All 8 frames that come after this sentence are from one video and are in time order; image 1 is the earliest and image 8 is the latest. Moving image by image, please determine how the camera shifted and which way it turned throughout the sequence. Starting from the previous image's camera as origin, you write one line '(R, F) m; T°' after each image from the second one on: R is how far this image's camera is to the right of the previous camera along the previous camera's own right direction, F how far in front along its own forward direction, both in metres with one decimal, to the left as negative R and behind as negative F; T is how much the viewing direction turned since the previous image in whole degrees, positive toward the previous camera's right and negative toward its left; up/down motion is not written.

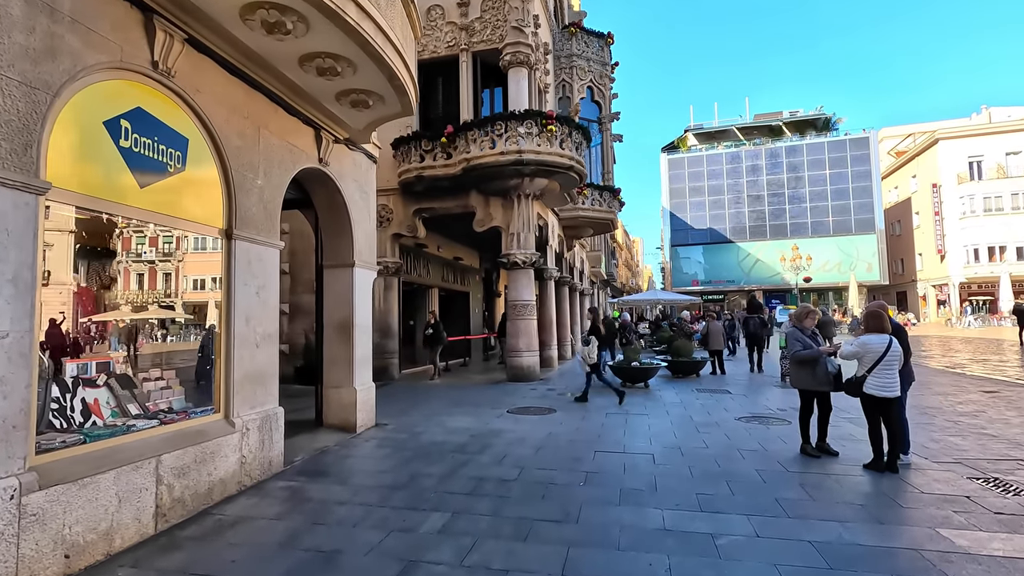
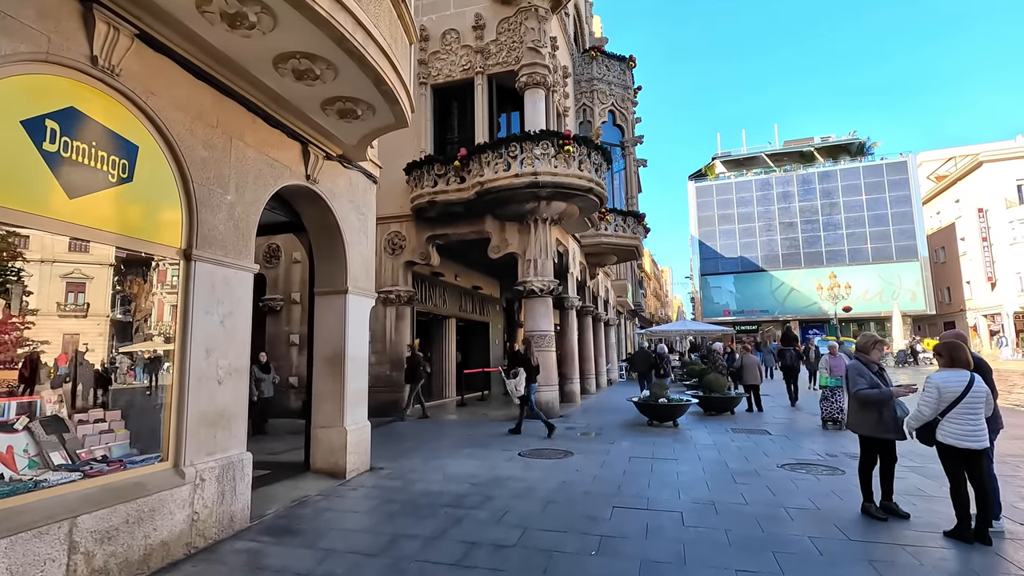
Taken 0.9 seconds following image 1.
(+0.2, +0.8) m; -3°
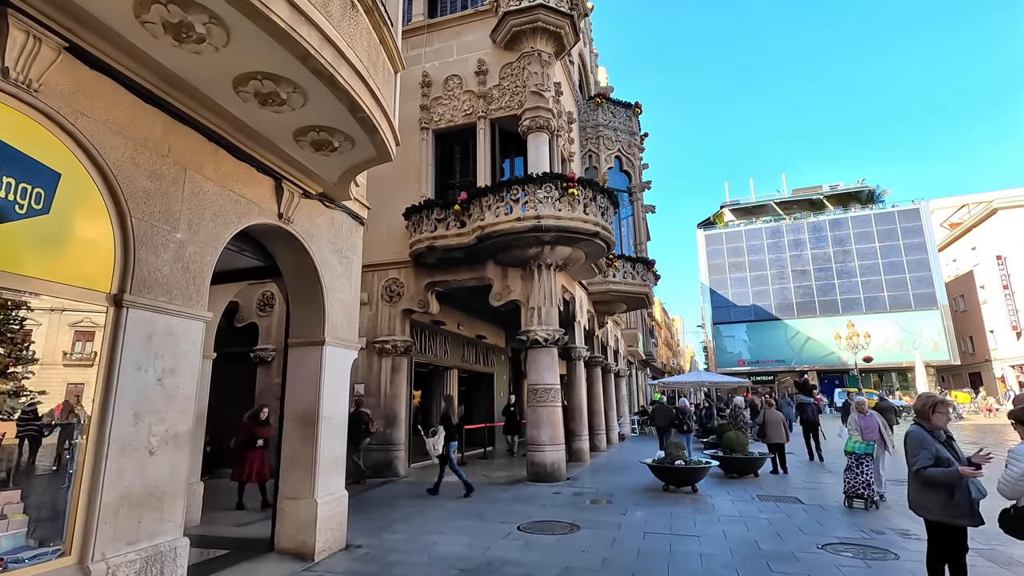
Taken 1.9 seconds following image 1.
(+0.2, +0.7) m; -1°
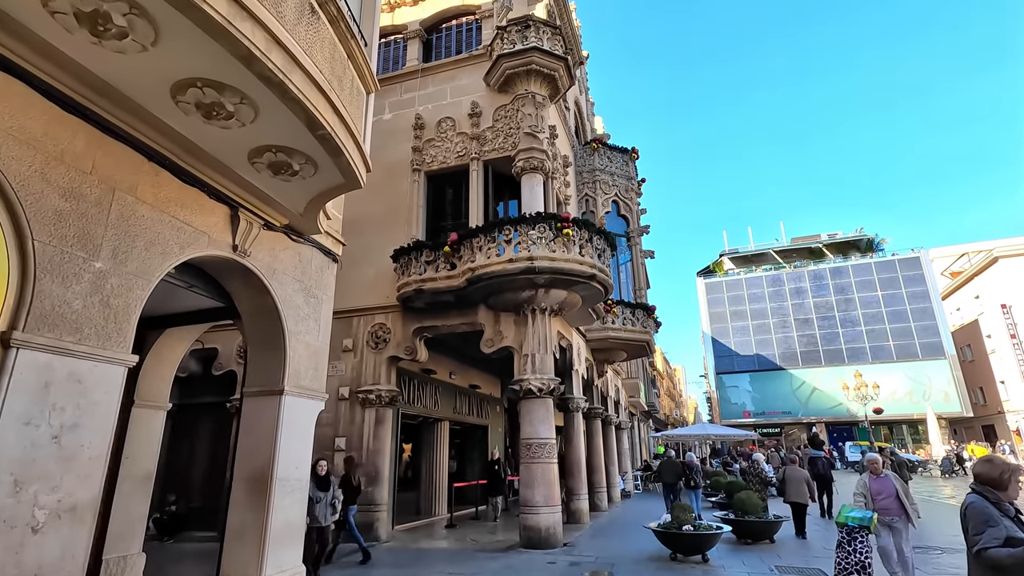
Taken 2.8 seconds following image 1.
(+0.2, +0.6) m; 0°
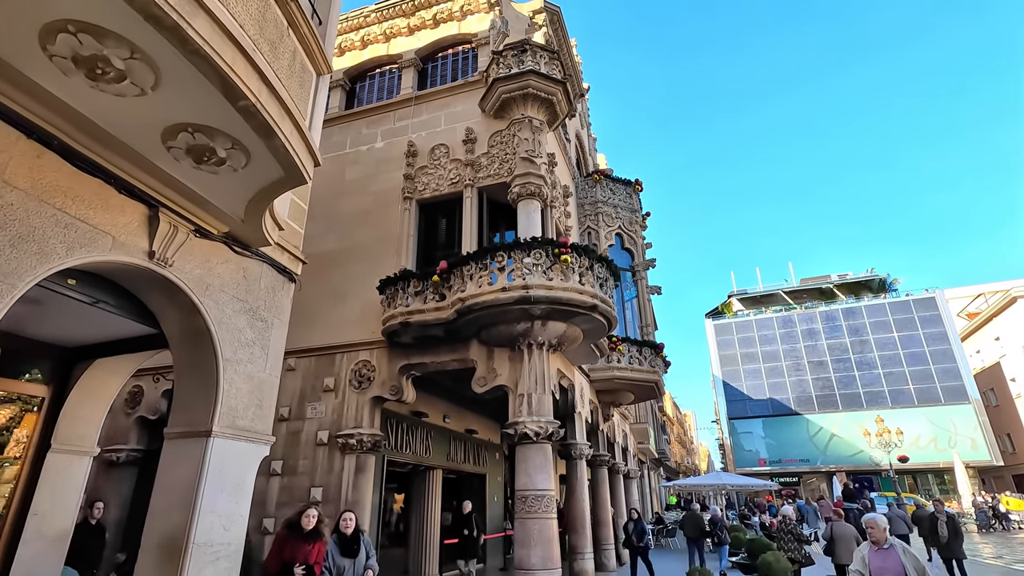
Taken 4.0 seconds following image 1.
(+0.2, +0.9) m; -1°
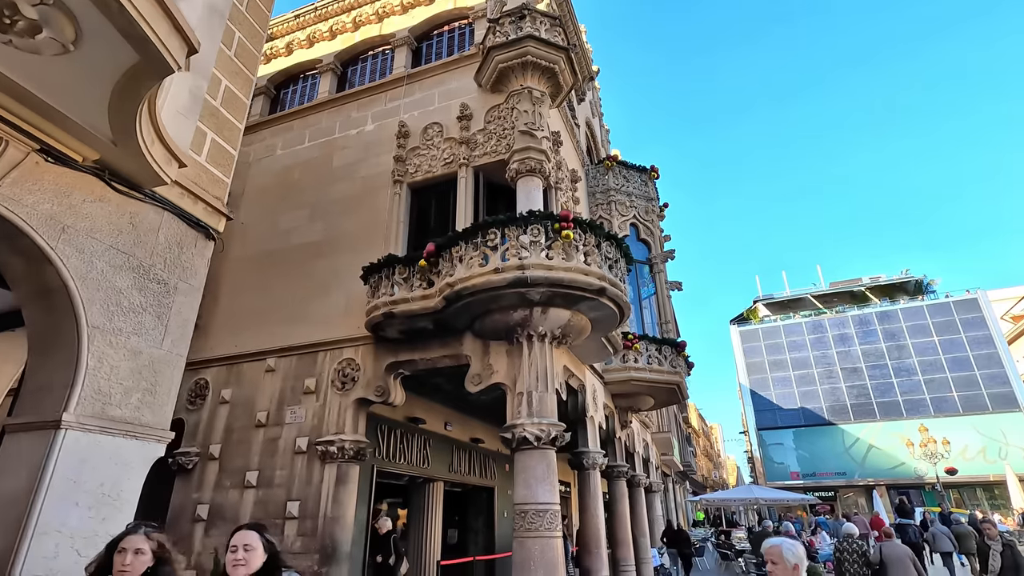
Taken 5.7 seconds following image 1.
(+0.4, +1.3) m; -2°
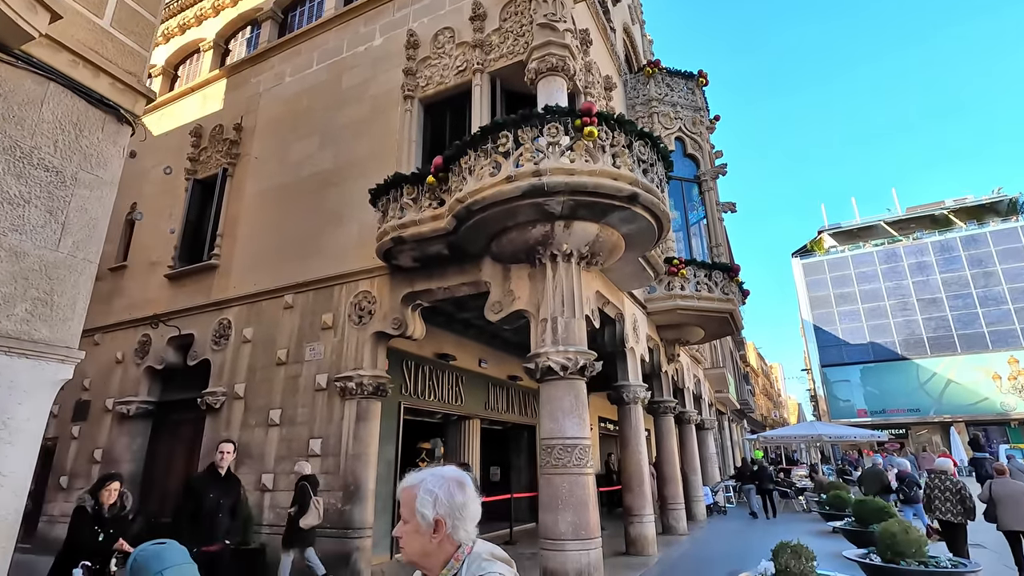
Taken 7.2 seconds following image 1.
(+0.4, +1.0) m; -6°
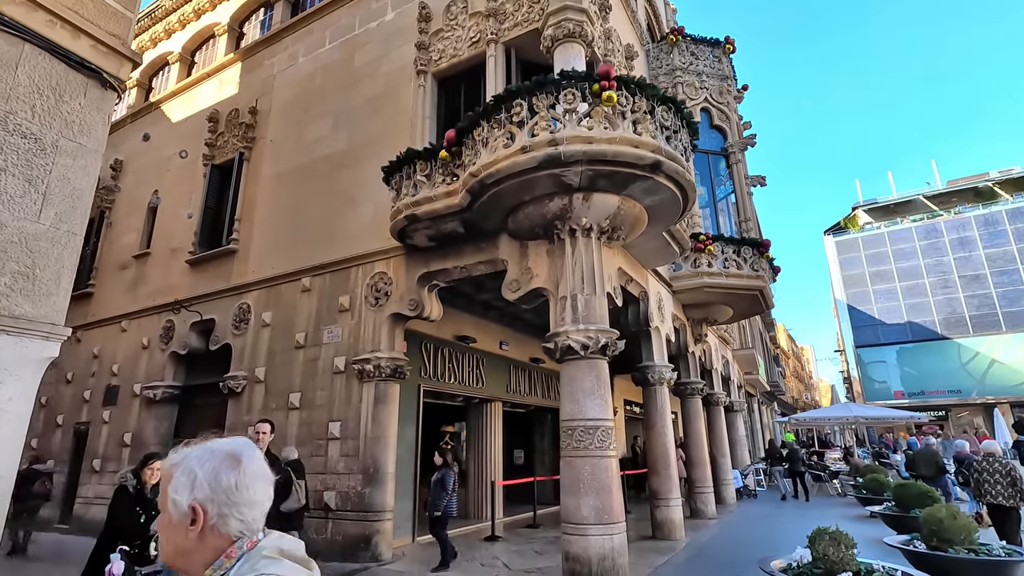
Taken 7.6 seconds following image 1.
(+0.1, +0.3) m; -3°
